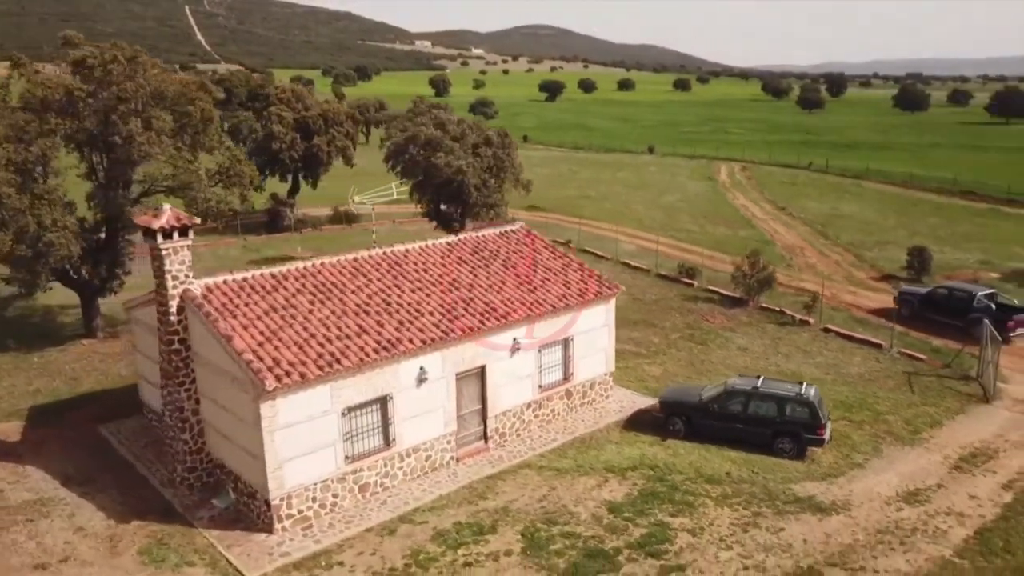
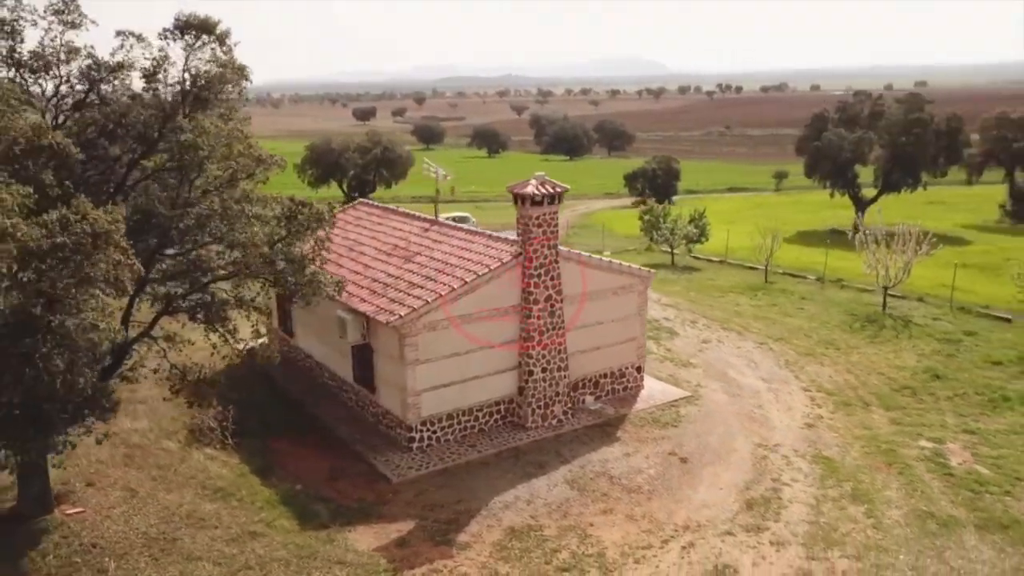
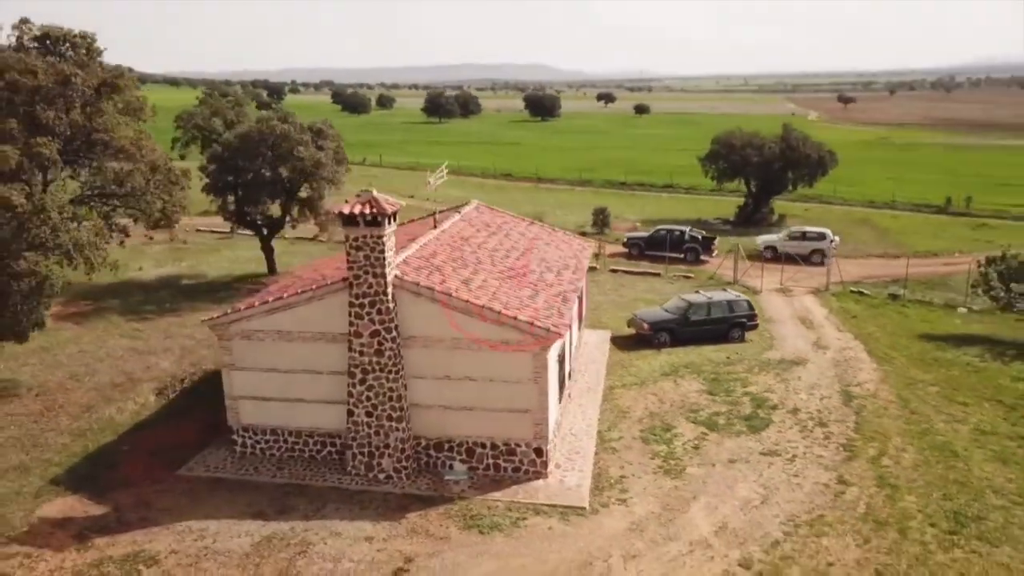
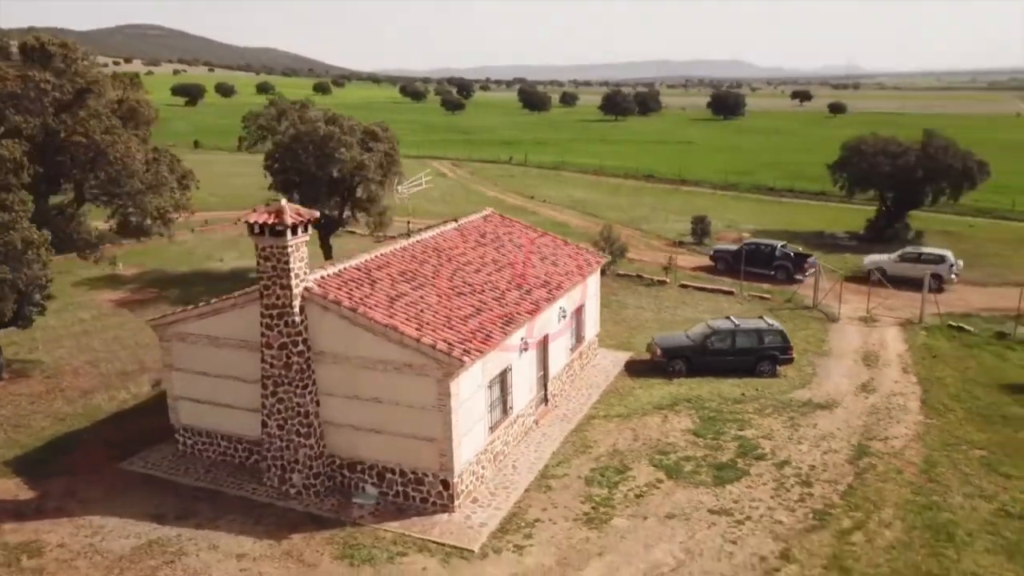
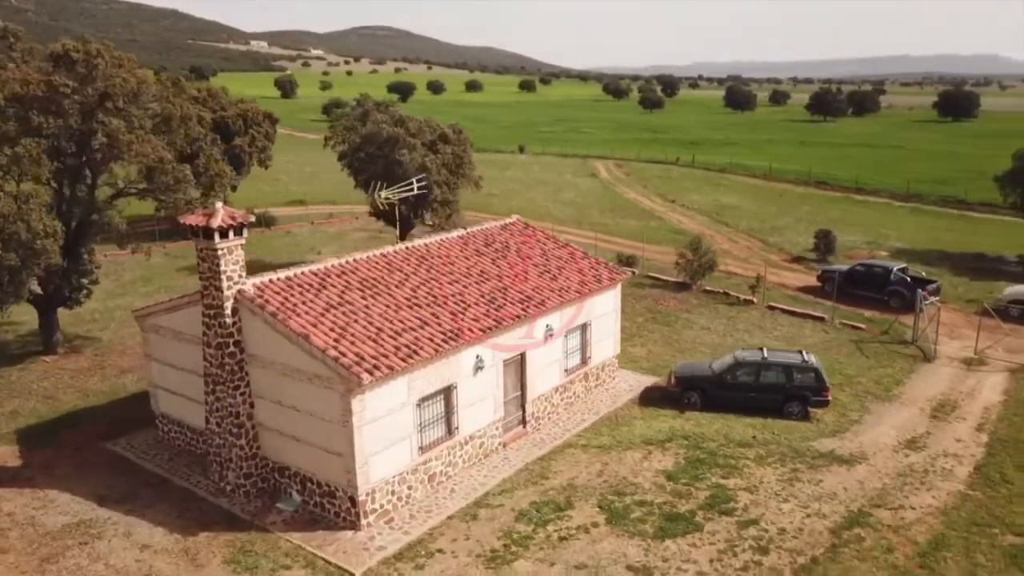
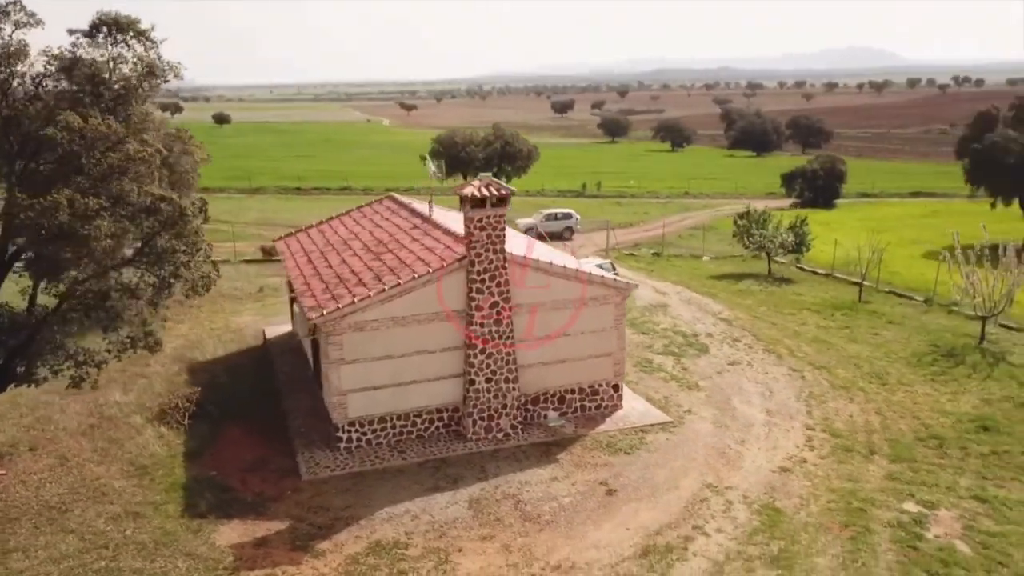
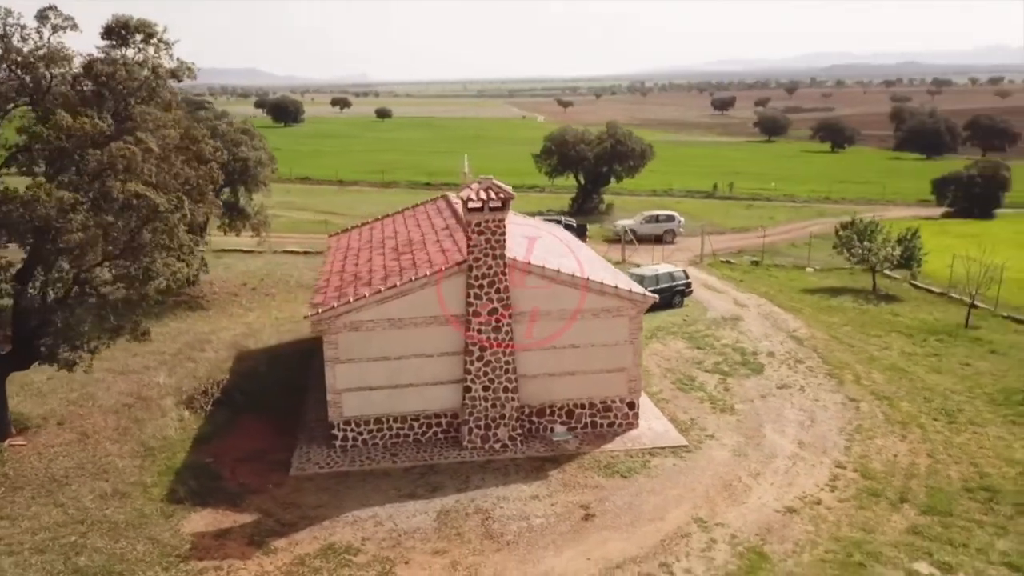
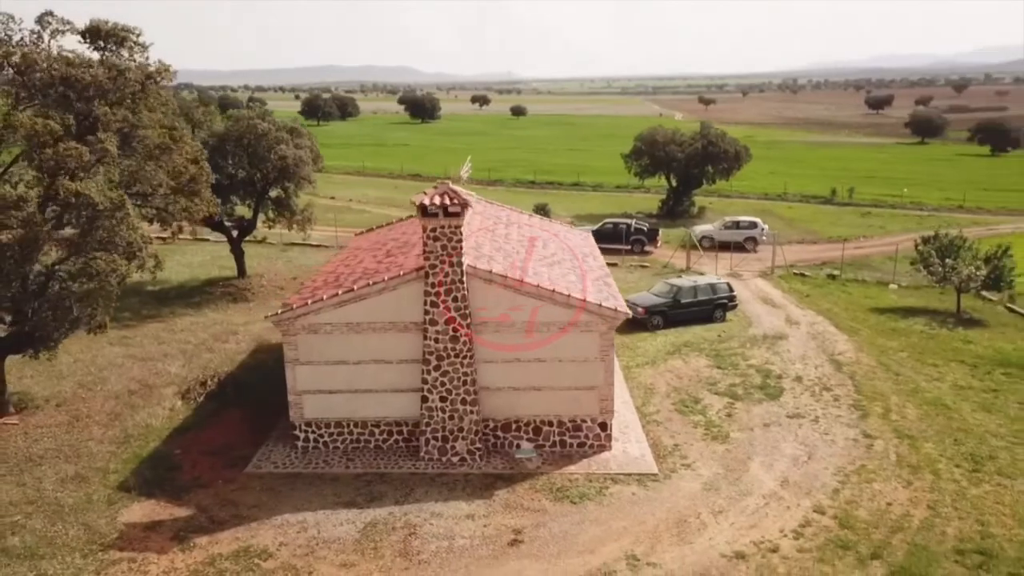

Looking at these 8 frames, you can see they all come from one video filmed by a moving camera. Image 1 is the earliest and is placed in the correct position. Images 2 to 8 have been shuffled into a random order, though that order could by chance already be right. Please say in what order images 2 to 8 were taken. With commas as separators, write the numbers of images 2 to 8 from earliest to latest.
5, 4, 3, 8, 7, 6, 2
